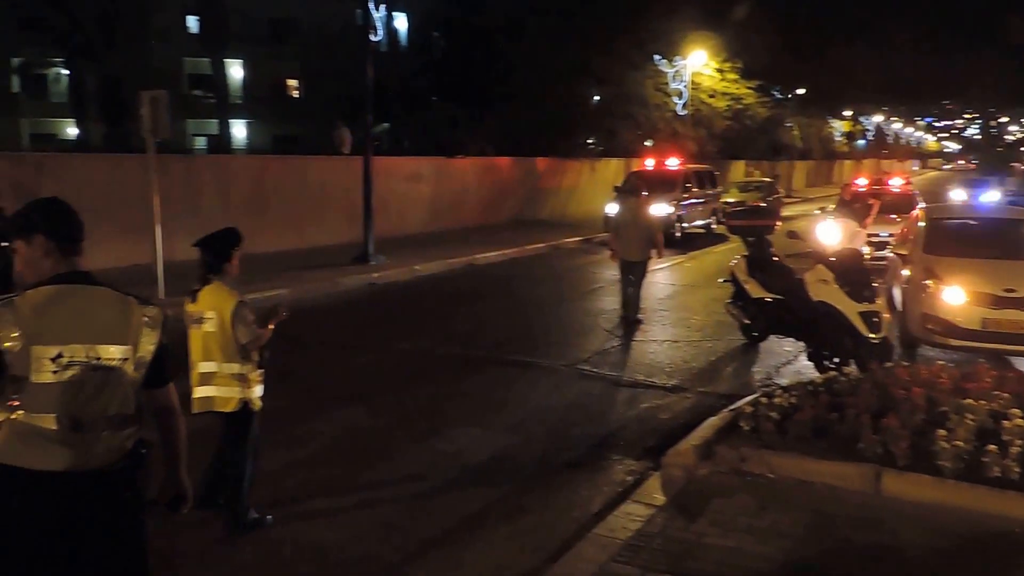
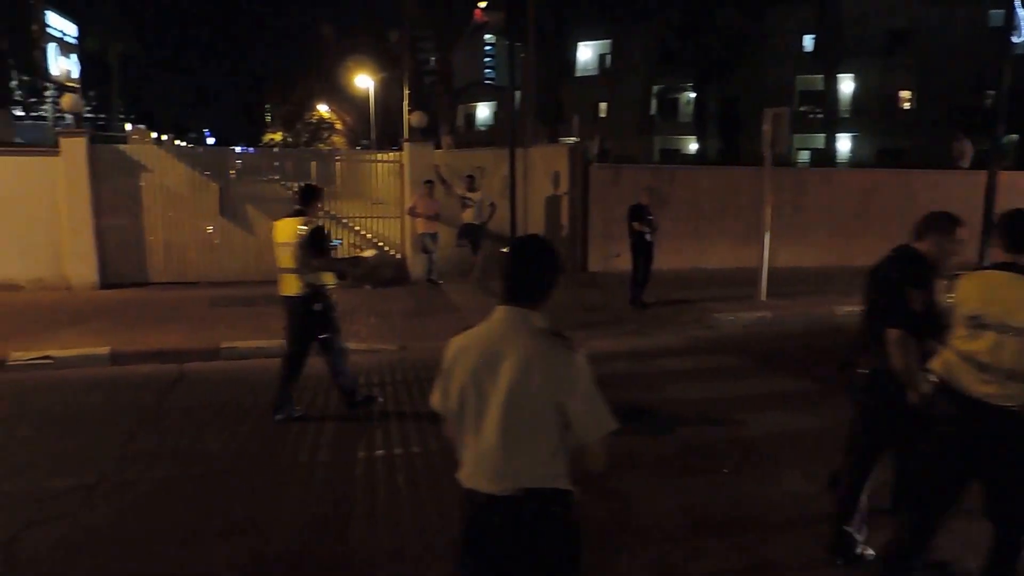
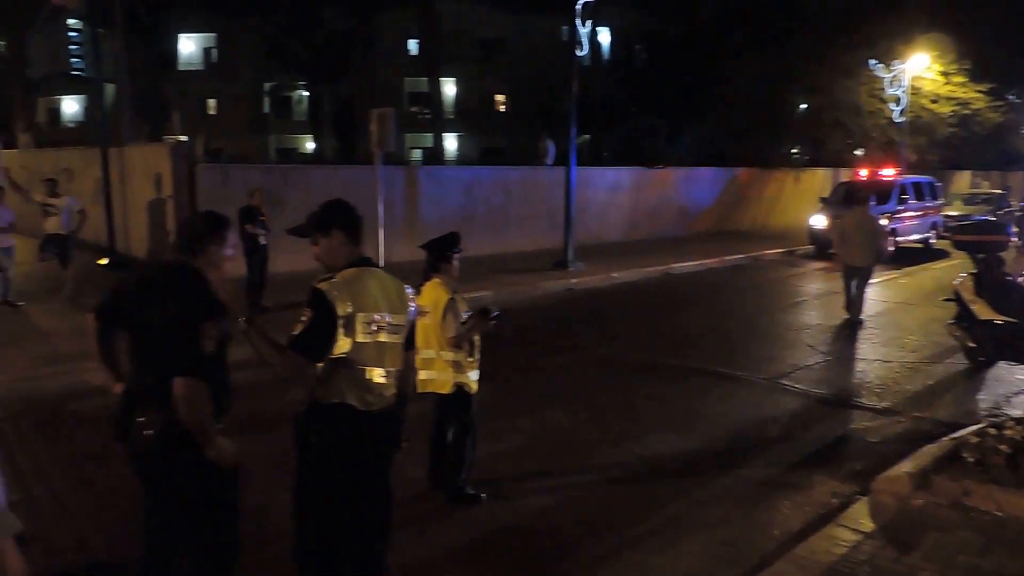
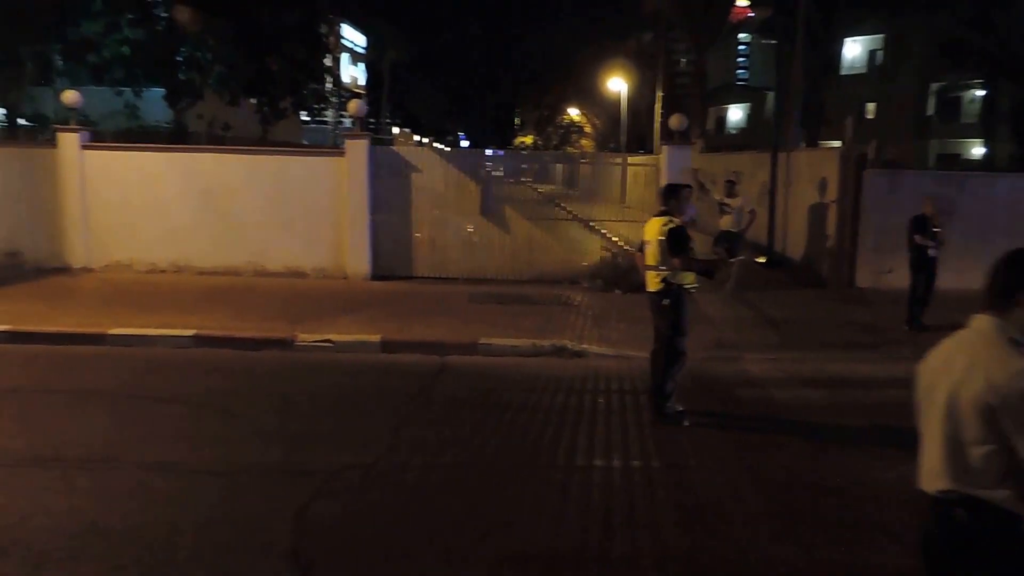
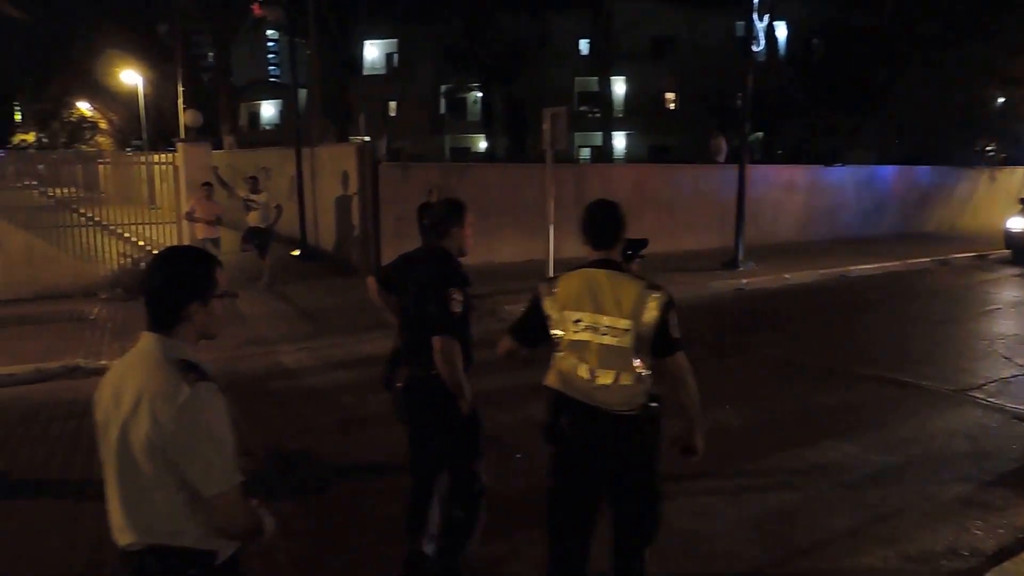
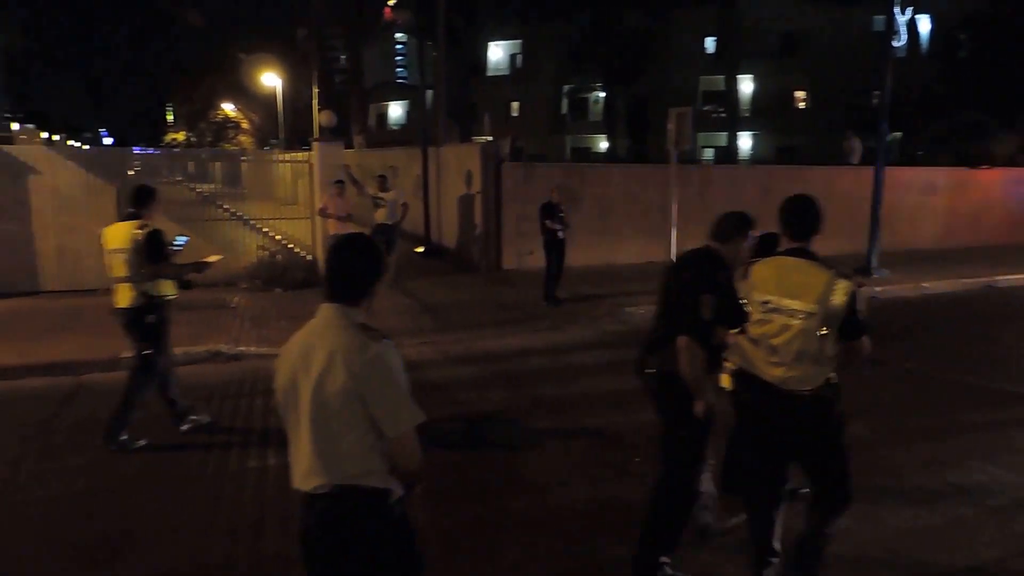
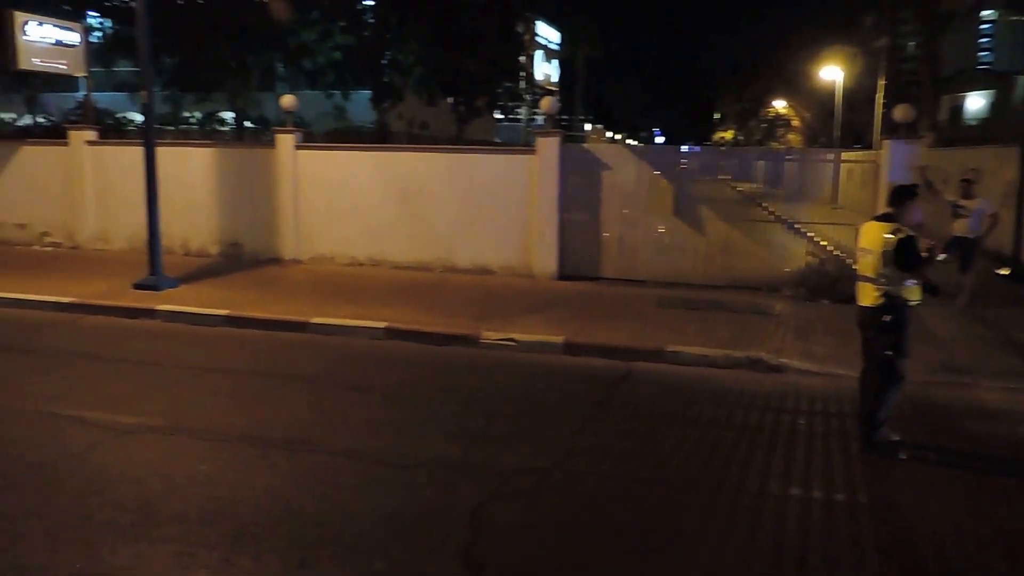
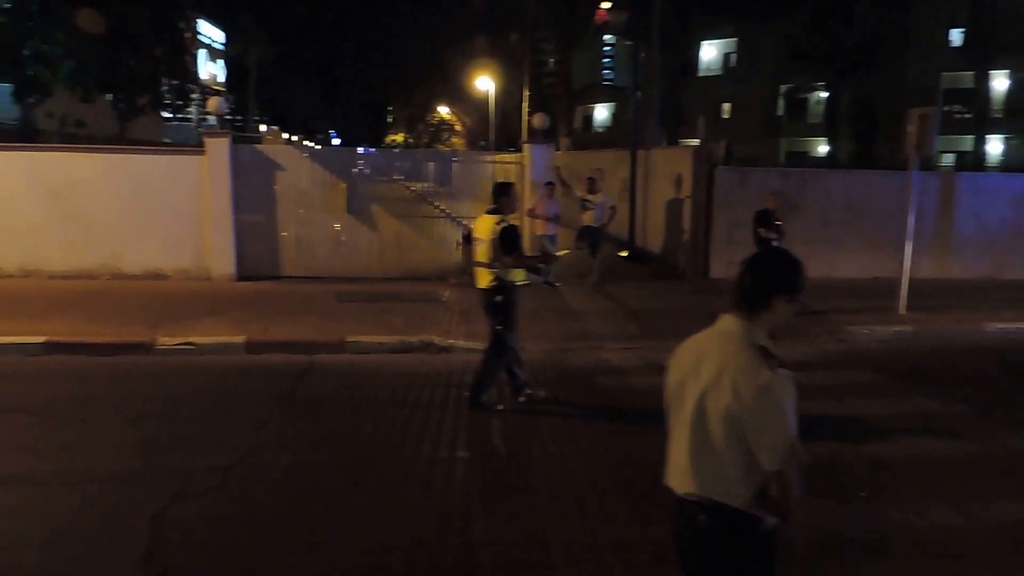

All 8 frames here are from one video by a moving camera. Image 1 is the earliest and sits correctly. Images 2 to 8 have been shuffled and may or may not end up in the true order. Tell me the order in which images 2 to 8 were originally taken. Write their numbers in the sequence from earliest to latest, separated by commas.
3, 5, 6, 2, 8, 4, 7
